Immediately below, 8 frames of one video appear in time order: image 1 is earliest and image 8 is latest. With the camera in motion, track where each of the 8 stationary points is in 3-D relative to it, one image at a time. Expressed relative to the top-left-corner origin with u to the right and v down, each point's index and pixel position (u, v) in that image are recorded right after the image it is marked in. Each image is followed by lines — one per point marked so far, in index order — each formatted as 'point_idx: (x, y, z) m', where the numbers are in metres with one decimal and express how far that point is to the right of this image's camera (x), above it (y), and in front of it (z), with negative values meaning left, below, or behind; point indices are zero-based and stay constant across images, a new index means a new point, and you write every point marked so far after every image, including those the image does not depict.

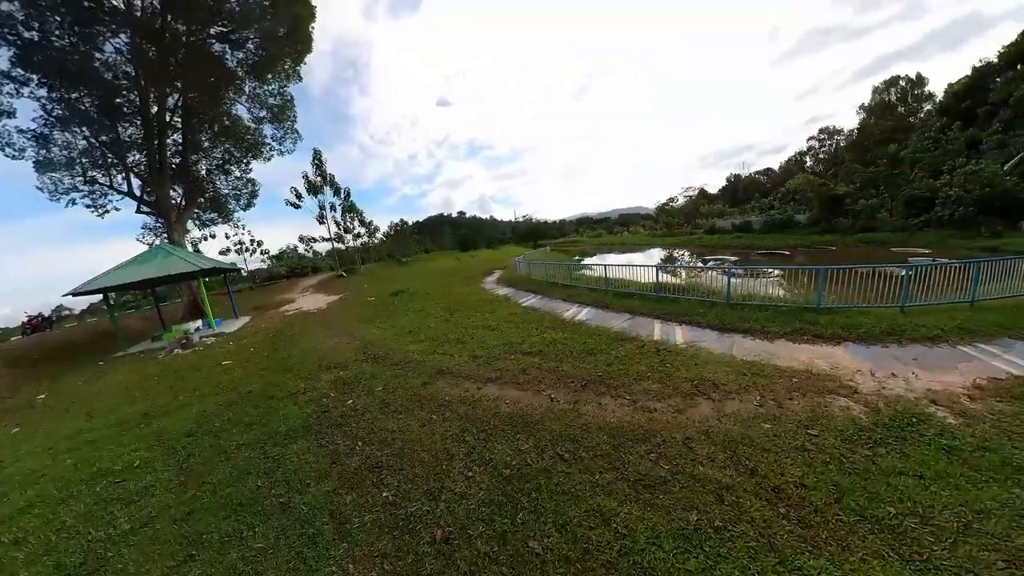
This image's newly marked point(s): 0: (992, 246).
0: (+26.6, +2.4, +17.6) m
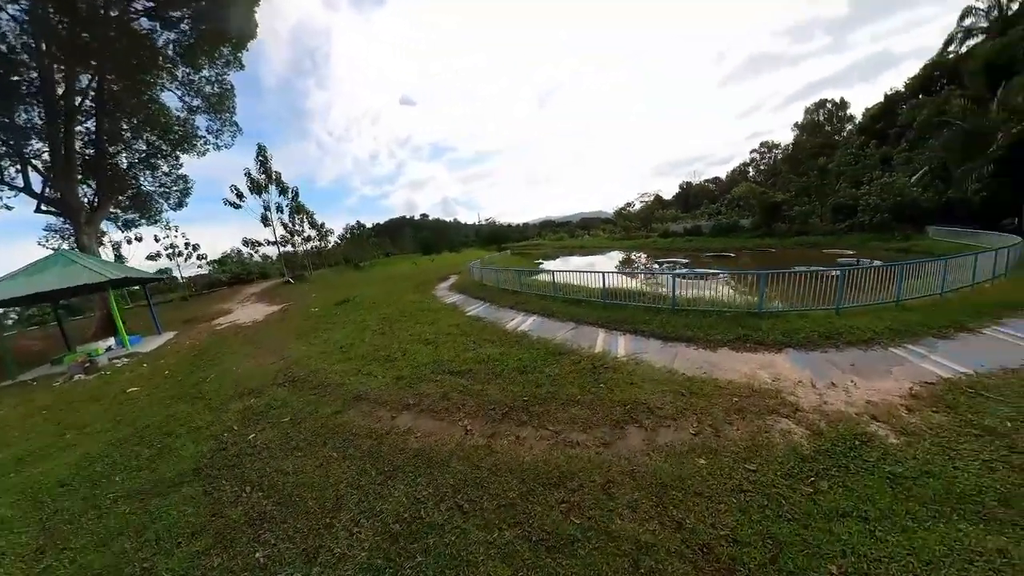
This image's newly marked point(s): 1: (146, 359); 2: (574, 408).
0: (+24.0, +2.5, +19.4) m
1: (-14.8, -2.9, +12.9) m
2: (+0.8, -1.6, +4.0) m
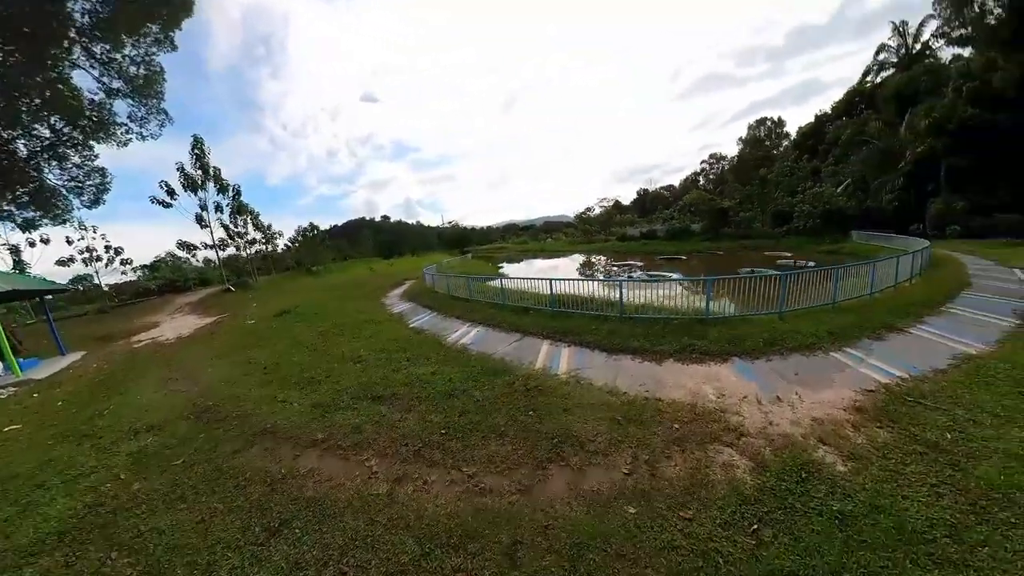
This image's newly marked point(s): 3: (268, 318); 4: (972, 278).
0: (+21.4, +2.5, +21.1) m
1: (-16.5, -3.4, +10.7) m
2: (-0.2, -1.7, +3.4) m
3: (-15.3, -2.0, +19.5) m
4: (+13.1, +0.3, +8.9) m
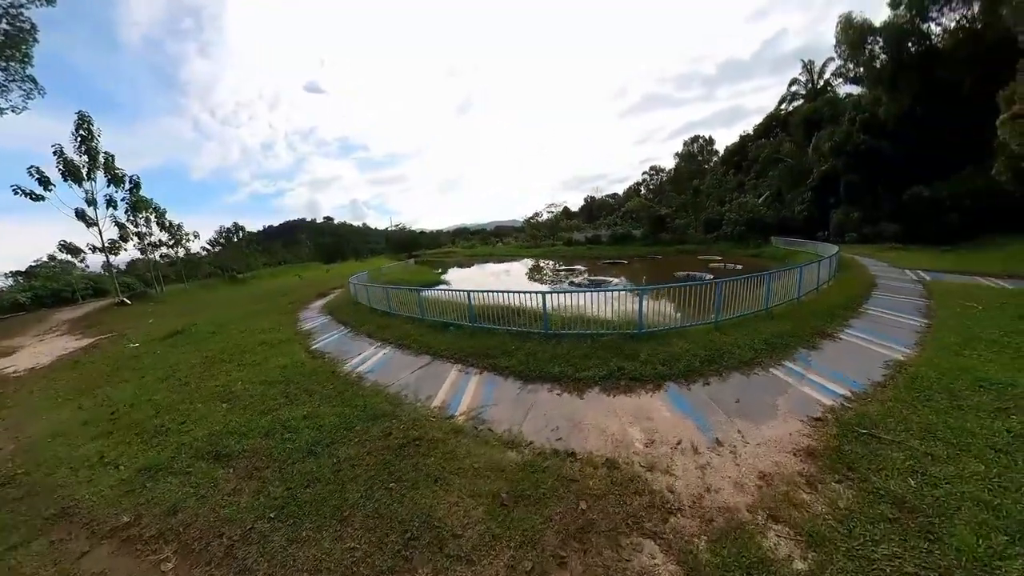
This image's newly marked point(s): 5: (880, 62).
0: (+17.6, +2.3, +22.8) m
1: (-18.5, -3.9, +7.2) m
2: (-1.3, -1.8, +2.3) m
3: (-18.4, -2.7, +16.2) m
4: (+11.1, +0.2, +9.5) m
5: (+21.5, +13.6, +18.8) m
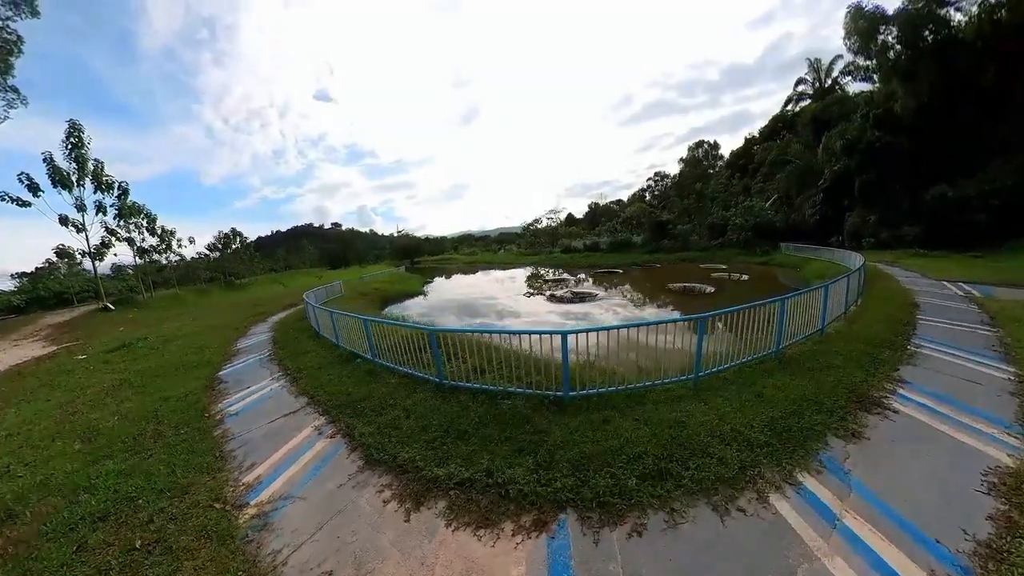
0: (+16.7, +1.5, +20.9) m
1: (-19.7, -4.0, +6.0) m
2: (-2.7, -2.0, +0.7) m
3: (-19.5, -3.1, +15.0) m
4: (+9.9, -0.2, +7.7) m
5: (+20.6, +12.9, +17.1) m
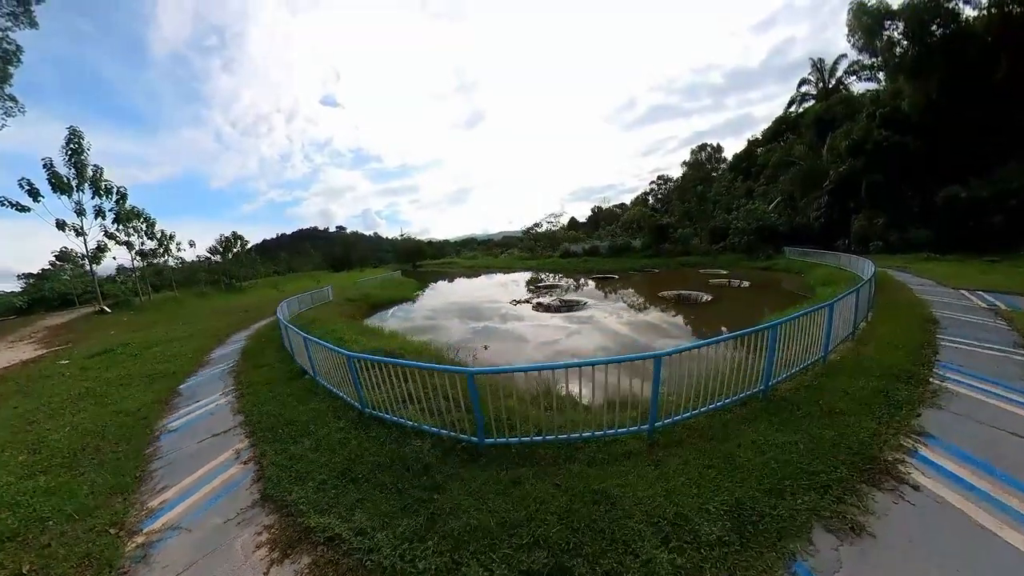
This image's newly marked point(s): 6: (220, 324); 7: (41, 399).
0: (+16.4, +1.1, +20.2) m
1: (-20.2, -4.1, +5.7) m
2: (-3.2, -2.1, +0.2) m
3: (-19.9, -3.2, +14.6) m
4: (+9.4, -0.5, +7.1) m
5: (+20.3, +12.5, +16.4) m
6: (-15.2, -1.7, +16.5) m
7: (-13.8, -3.1, +9.1) m
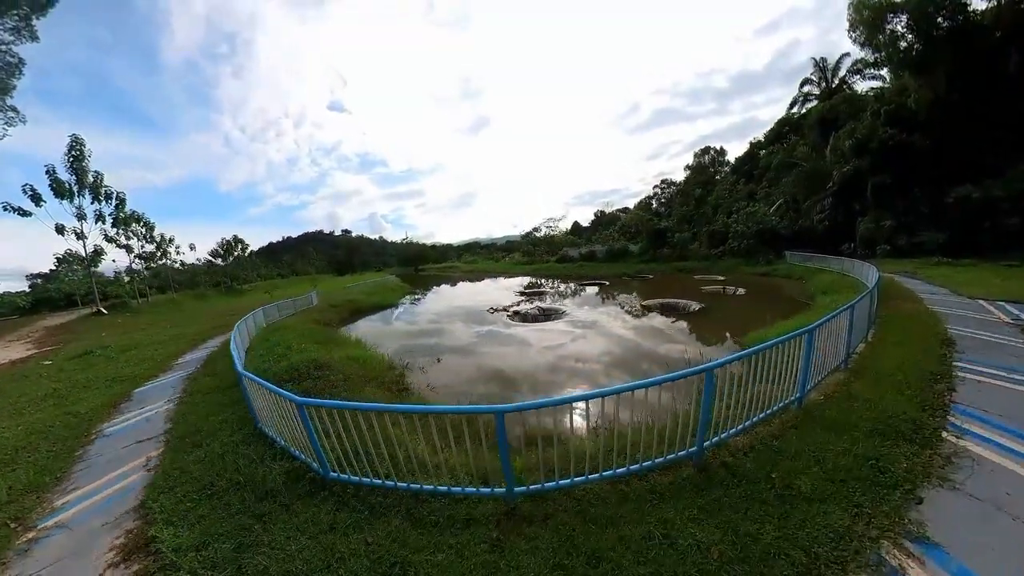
0: (+15.9, +0.7, +19.5) m
1: (-20.9, -4.0, +5.4) m
2: (-4.0, -2.1, -0.3) m
3: (-20.5, -3.3, +14.4) m
4: (+8.8, -0.6, +6.4) m
5: (+19.9, +12.1, +15.8) m
6: (-15.8, -1.8, +16.2) m
7: (-14.4, -3.2, +8.7) m
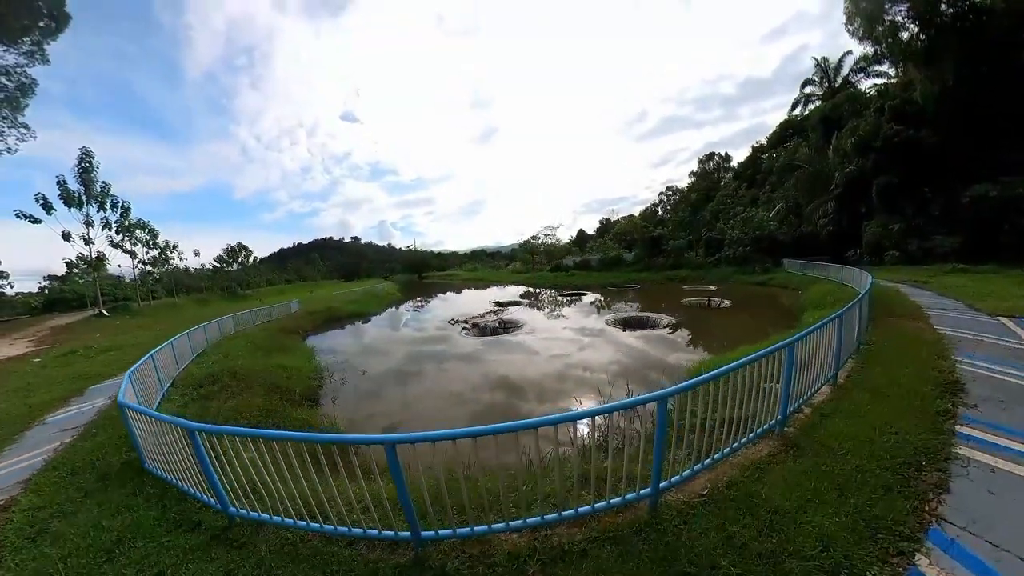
0: (+15.4, +0.2, +18.6) m
1: (-21.9, -3.9, +5.2) m
2: (-5.0, -2.0, -0.8) m
3: (-21.2, -3.3, +14.2) m
4: (+7.9, -0.8, +5.6) m
5: (+19.4, +11.7, +15.0) m
6: (-16.4, -1.9, +15.9) m
7: (-15.2, -3.1, +8.5) m
